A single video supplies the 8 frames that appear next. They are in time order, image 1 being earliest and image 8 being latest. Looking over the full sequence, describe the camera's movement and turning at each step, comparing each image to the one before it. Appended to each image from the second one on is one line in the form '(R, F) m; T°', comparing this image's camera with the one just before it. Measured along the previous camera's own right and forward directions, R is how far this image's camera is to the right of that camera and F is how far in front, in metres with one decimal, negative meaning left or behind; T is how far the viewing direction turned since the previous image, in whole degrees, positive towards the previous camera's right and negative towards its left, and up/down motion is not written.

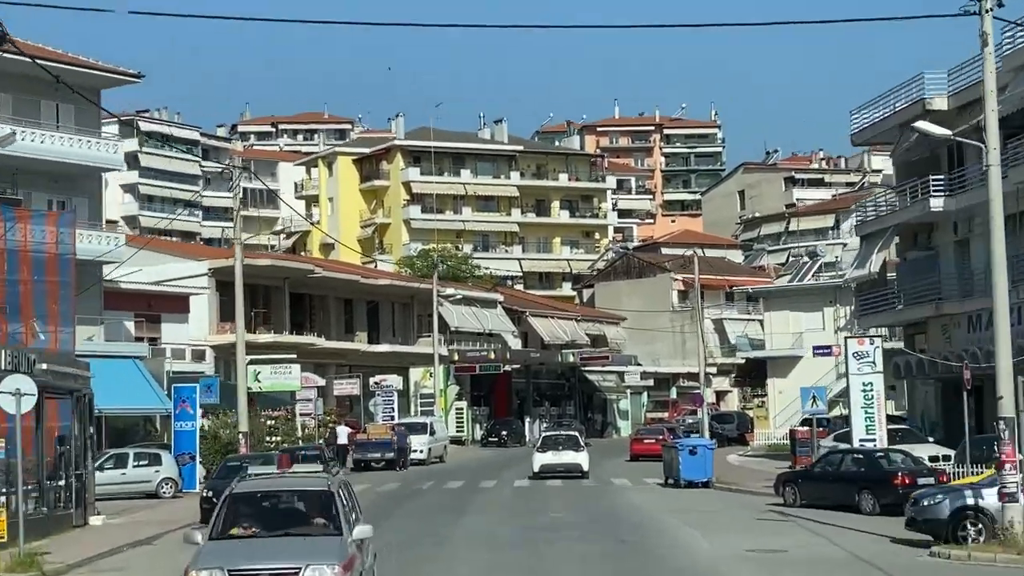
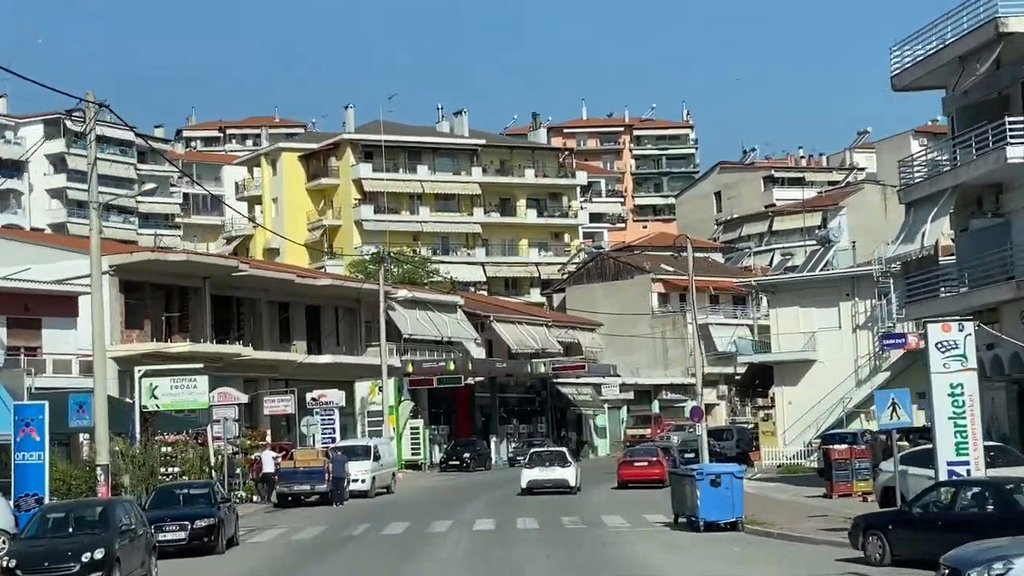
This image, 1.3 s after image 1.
(+0.2, +9.8) m; +1°
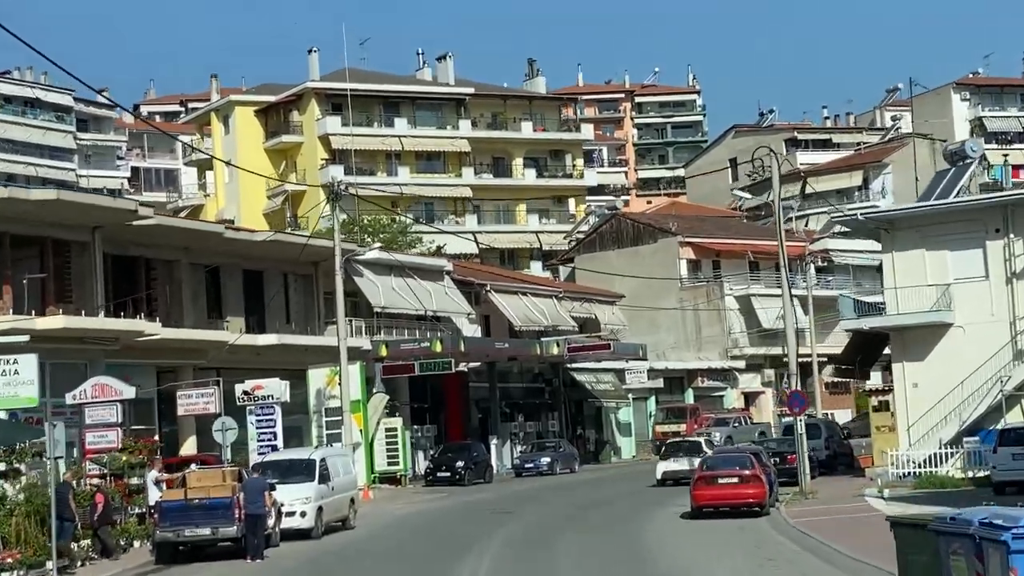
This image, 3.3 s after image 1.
(-0.4, +15.9) m; 0°
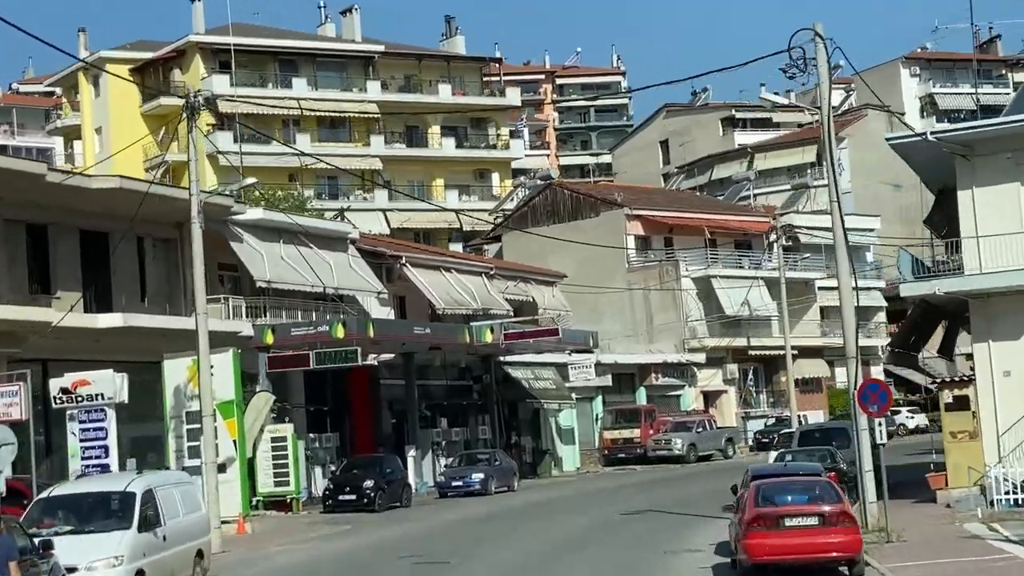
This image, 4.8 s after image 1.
(-0.3, +11.5) m; +3°
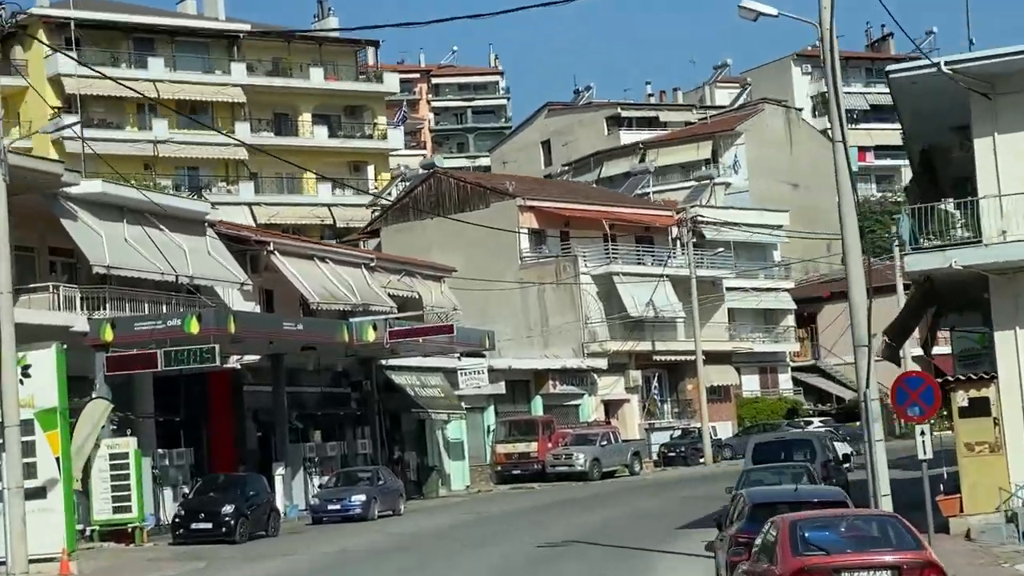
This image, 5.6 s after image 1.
(-0.4, +6.3) m; +4°
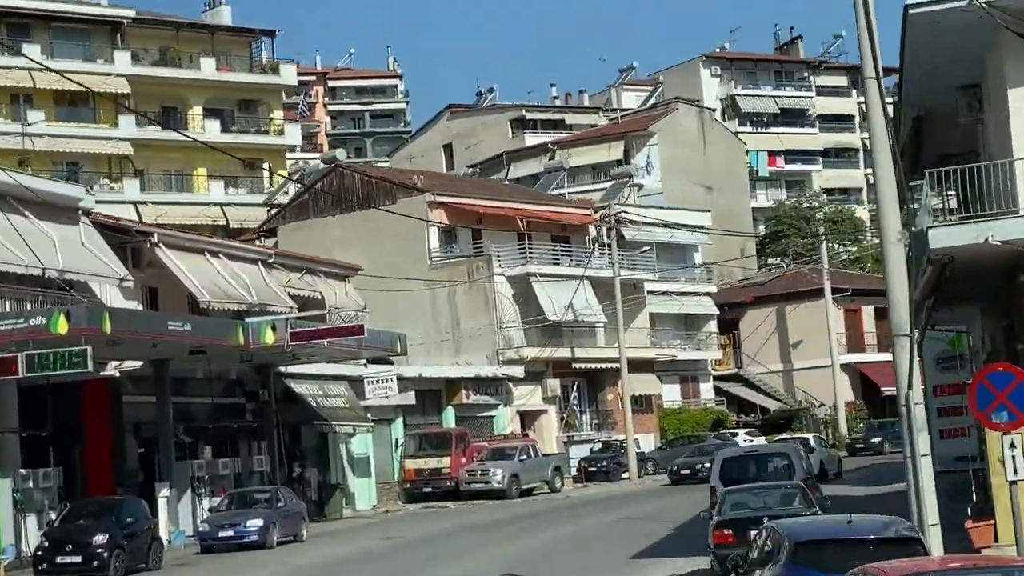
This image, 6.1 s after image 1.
(-0.4, +4.3) m; +3°
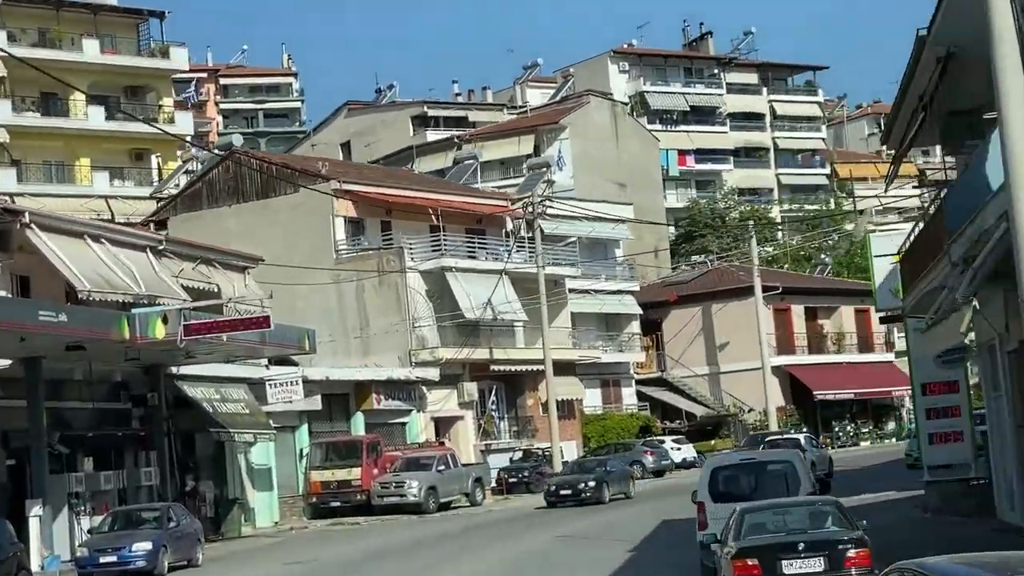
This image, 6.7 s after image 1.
(-0.6, +4.3) m; +3°
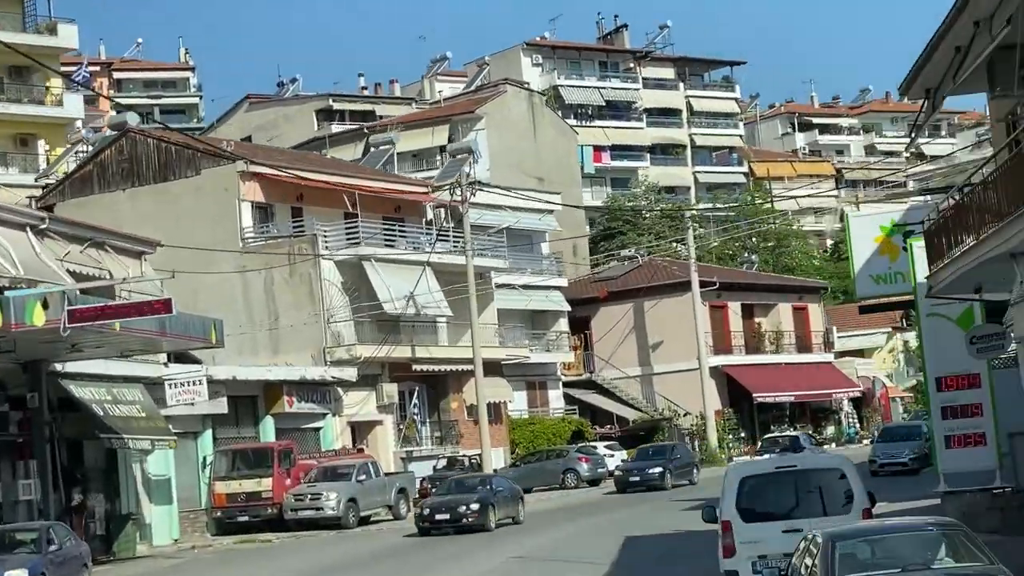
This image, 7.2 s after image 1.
(-0.7, +4.3) m; +3°
